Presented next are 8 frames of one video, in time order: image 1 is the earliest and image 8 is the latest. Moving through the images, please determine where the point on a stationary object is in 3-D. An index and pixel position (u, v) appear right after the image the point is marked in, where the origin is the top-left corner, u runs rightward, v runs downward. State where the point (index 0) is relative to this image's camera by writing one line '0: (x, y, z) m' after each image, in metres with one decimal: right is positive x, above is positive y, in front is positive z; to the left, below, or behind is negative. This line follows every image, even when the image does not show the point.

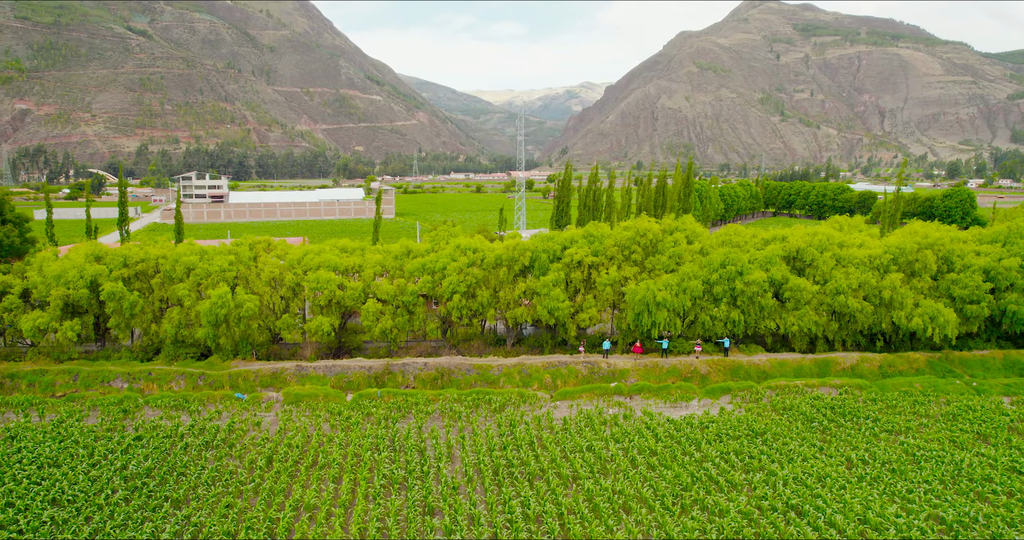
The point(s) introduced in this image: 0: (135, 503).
0: (-10.7, -6.5, +19.5) m
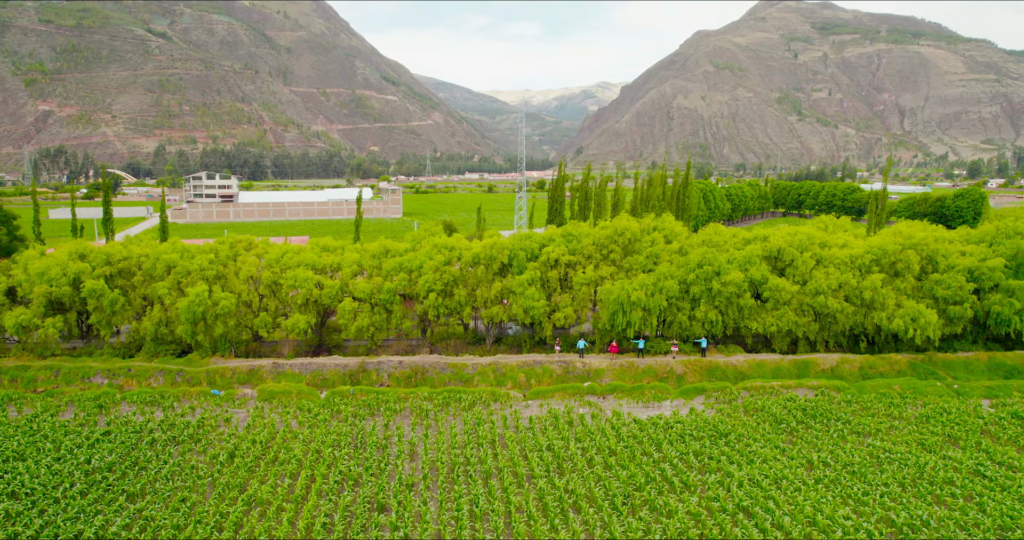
0: (-12.1, -6.4, +19.8) m
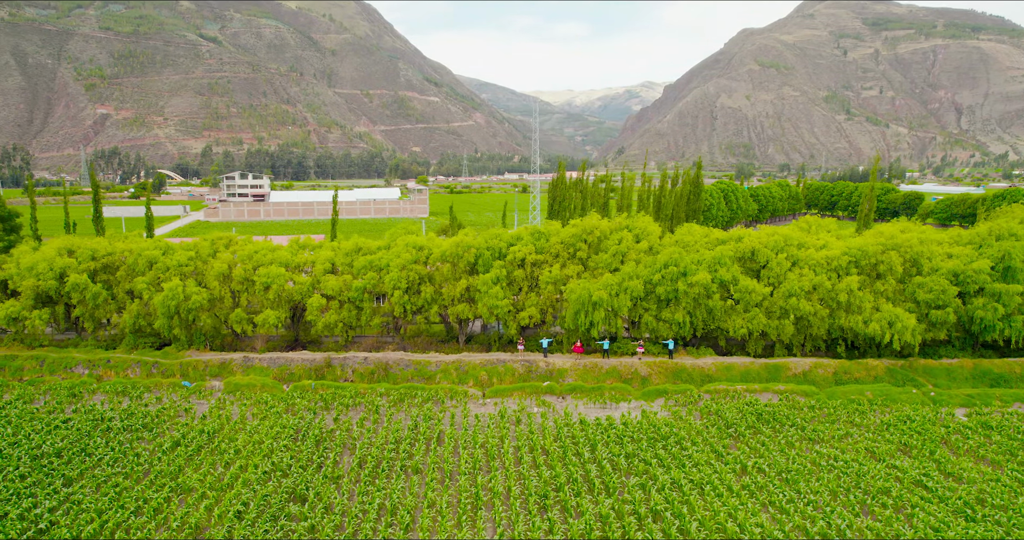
0: (-14.5, -6.3, +20.8) m
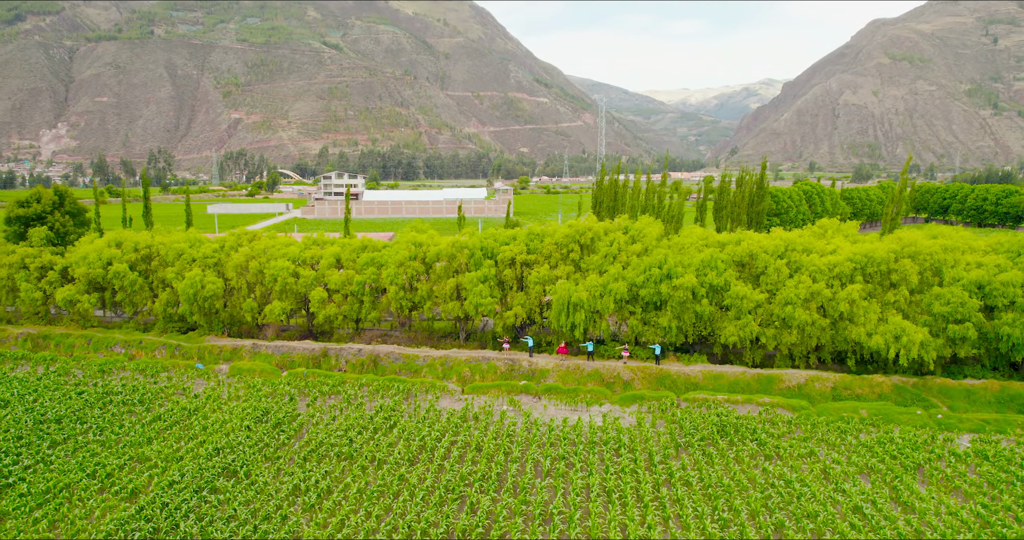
0: (-16.7, -5.8, +23.7) m
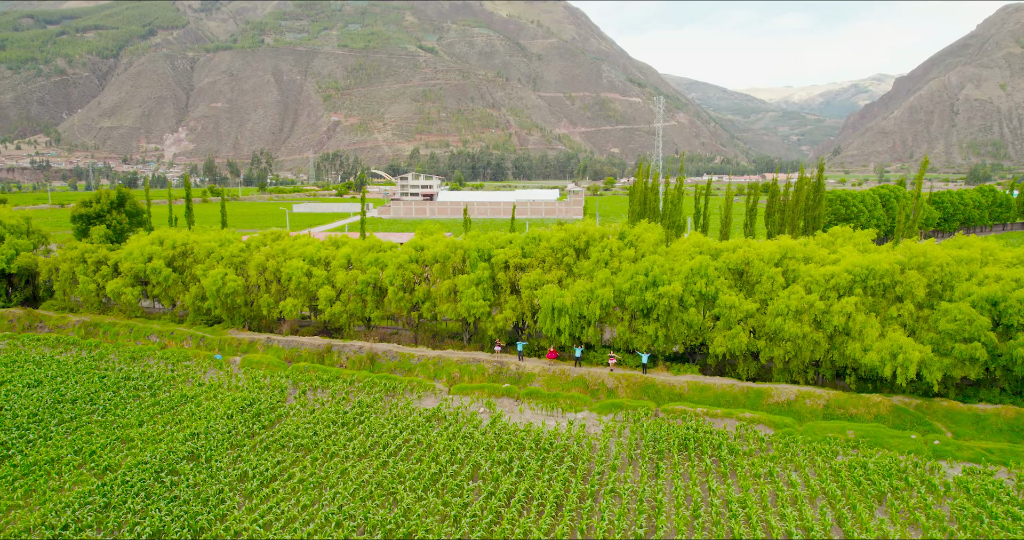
0: (-18.1, -5.6, +26.5) m
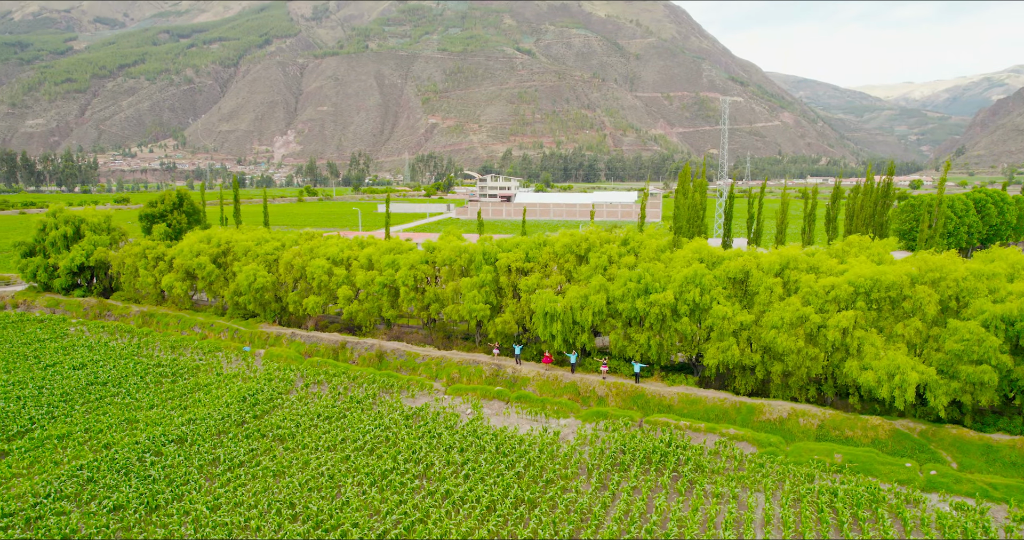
0: (-18.7, -5.4, +29.3) m
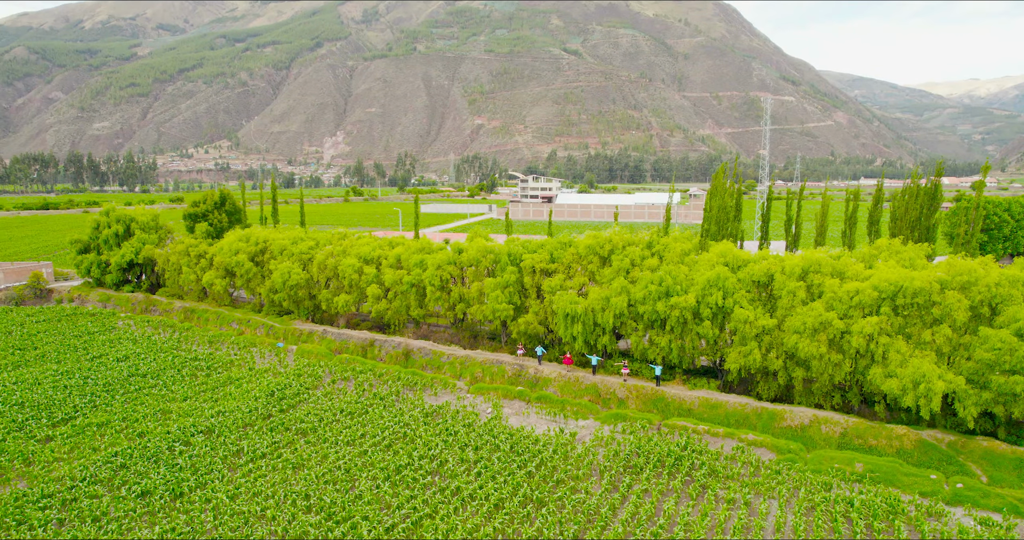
0: (-17.8, -5.2, +30.8) m
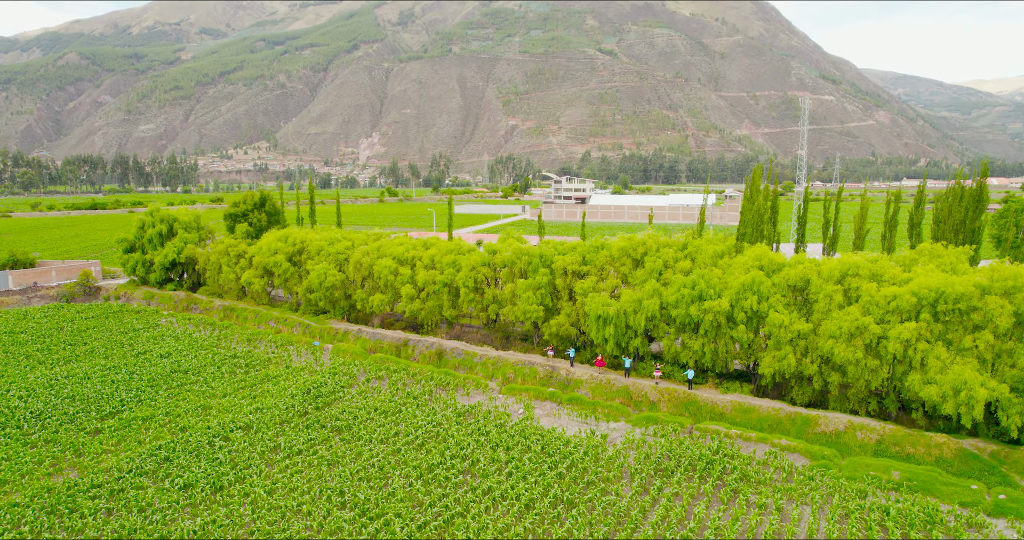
0: (-16.4, -5.2, +31.8) m
